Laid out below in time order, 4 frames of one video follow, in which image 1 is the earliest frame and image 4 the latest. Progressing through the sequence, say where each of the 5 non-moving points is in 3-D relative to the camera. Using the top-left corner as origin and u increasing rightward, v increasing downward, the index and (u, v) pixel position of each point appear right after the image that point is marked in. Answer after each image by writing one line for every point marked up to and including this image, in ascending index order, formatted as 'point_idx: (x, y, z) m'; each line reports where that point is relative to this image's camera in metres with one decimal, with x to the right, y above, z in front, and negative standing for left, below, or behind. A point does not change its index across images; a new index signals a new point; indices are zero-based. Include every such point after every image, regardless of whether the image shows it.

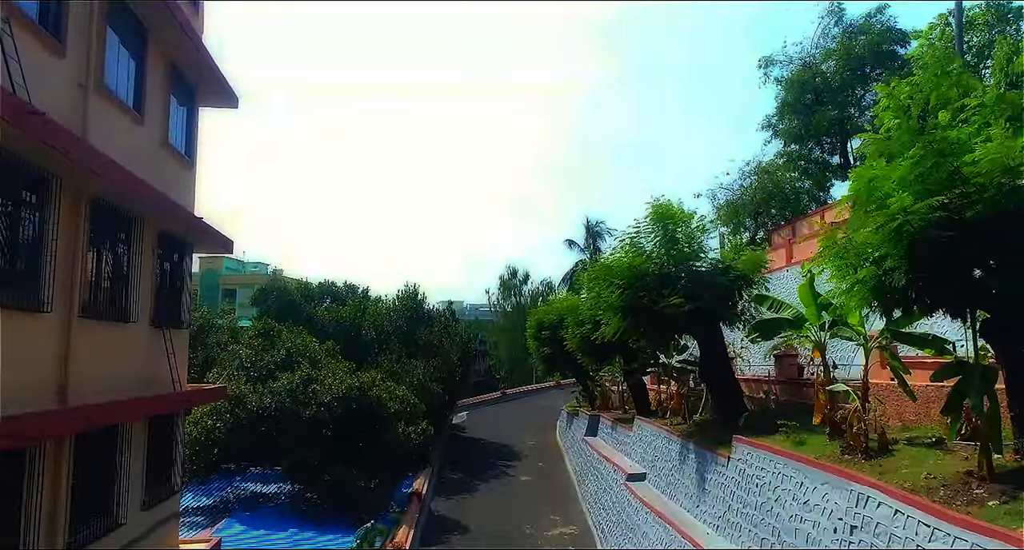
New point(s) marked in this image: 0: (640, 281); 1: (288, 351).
0: (+2.1, -0.1, +10.8) m
1: (-4.8, -1.6, +14.7) m
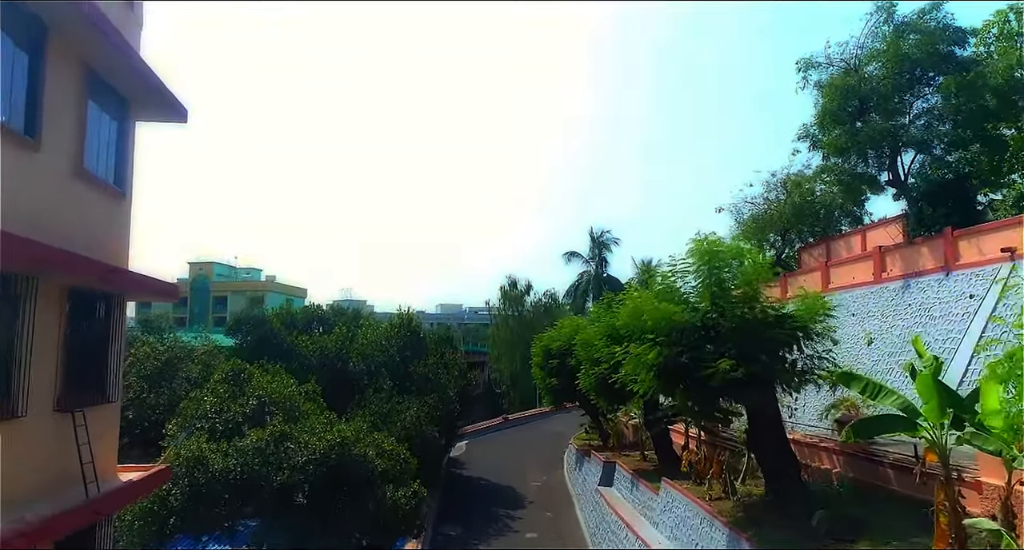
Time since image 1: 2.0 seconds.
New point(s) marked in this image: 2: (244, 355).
0: (+2.2, -0.8, +8.9) m
1: (-4.7, -2.3, +12.7) m
2: (-6.9, -2.2, +17.0) m
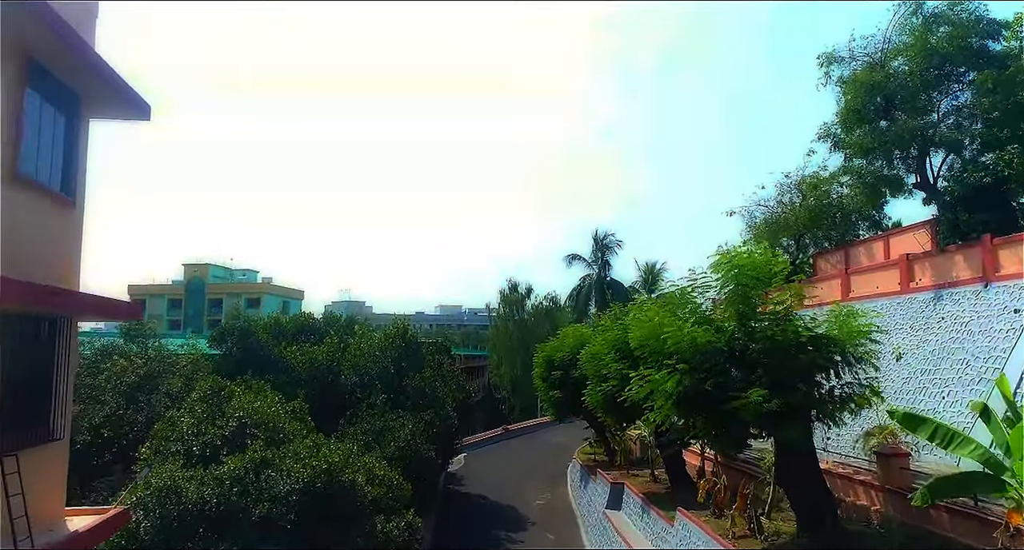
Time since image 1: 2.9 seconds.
0: (+2.2, -1.0, +7.9) m
1: (-4.6, -2.5, +11.7) m
2: (-6.9, -2.4, +16.0) m
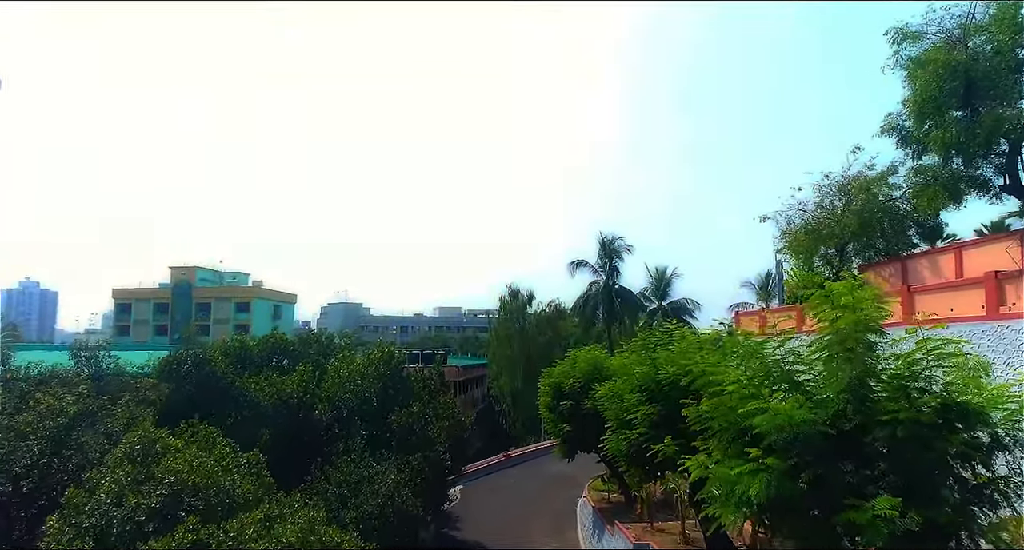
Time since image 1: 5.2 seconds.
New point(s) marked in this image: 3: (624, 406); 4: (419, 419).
0: (+2.3, -1.3, +5.5) m
1: (-4.6, -2.8, +9.3) m
2: (-6.9, -2.8, +13.6) m
3: (+1.8, -2.1, +11.2) m
4: (-1.9, -3.0, +14.2) m
